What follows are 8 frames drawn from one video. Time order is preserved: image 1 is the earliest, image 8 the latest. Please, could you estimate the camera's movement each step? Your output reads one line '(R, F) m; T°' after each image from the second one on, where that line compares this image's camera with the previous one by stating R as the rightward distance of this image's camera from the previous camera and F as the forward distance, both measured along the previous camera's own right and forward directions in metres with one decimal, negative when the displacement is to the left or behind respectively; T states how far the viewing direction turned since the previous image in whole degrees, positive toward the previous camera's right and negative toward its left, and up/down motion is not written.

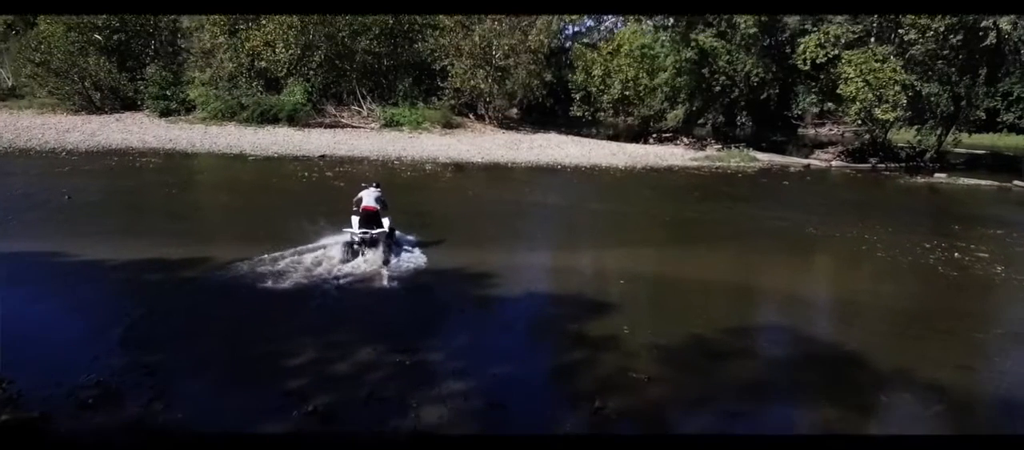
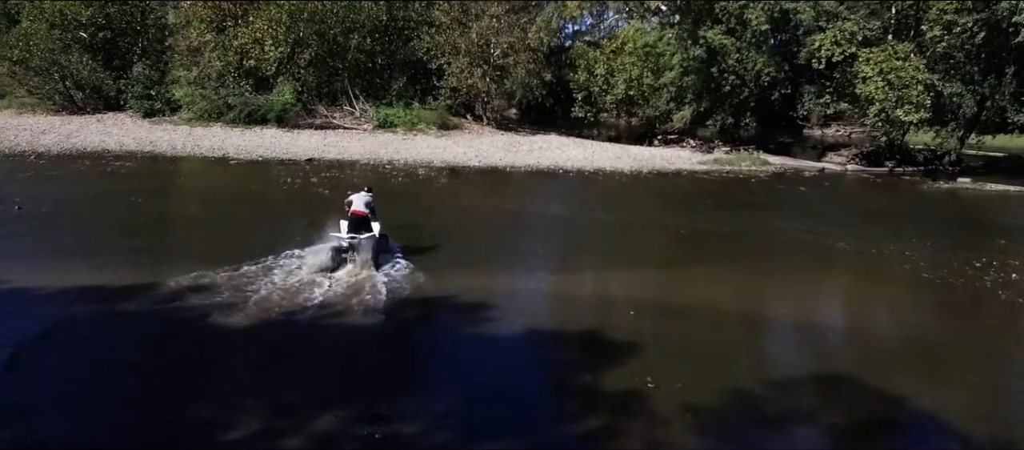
(0.0, +1.6) m; 0°
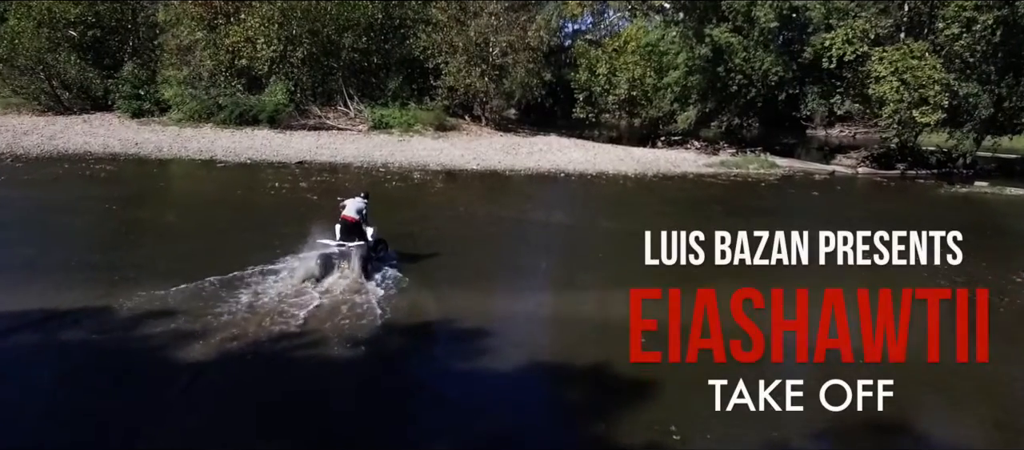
(0.0, +1.1) m; 0°
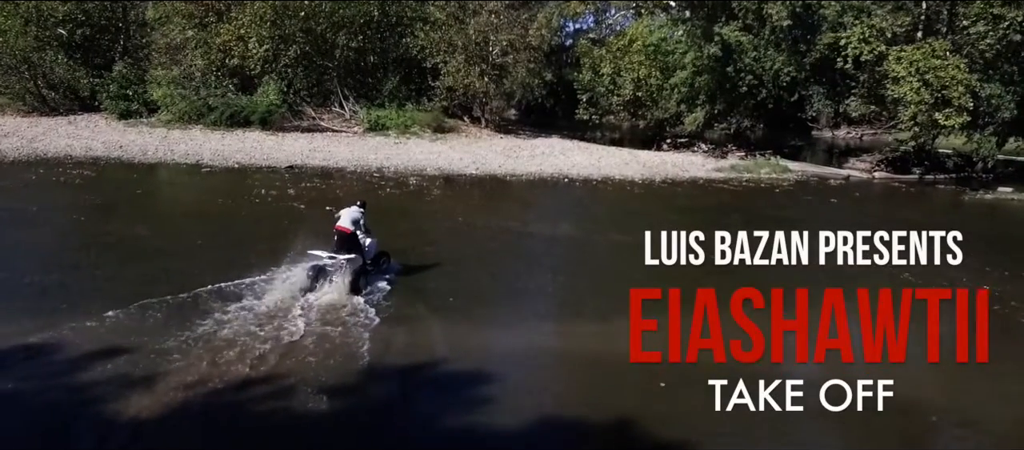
(0.0, +1.2) m; 0°
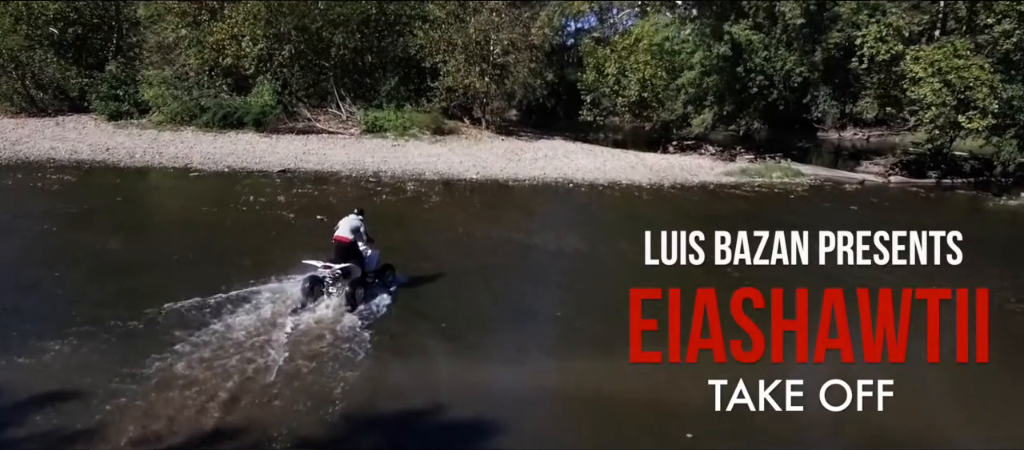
(-0.1, +1.0) m; 0°
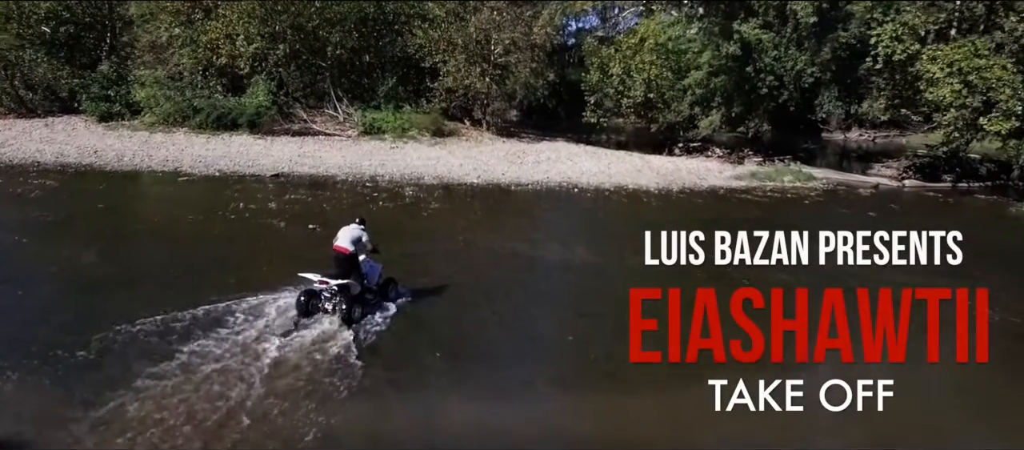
(-0.1, +0.9) m; 0°
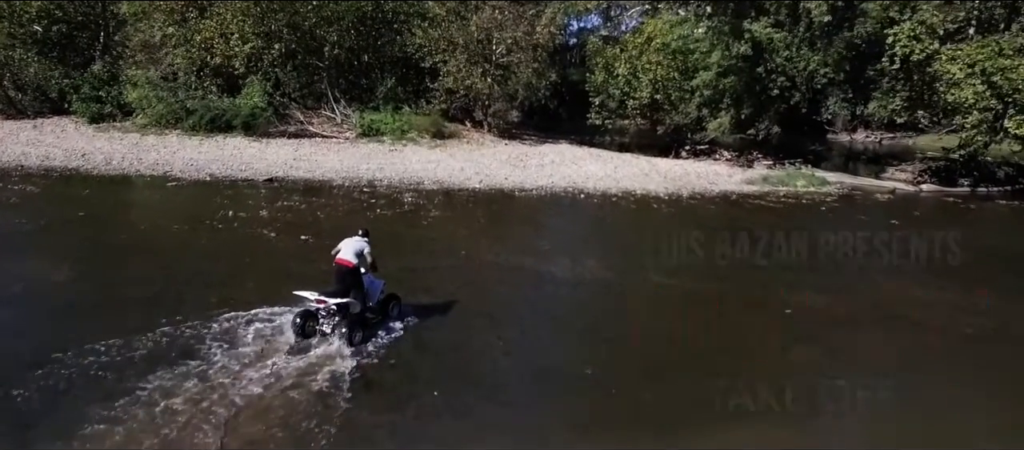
(-0.2, +0.9) m; 0°
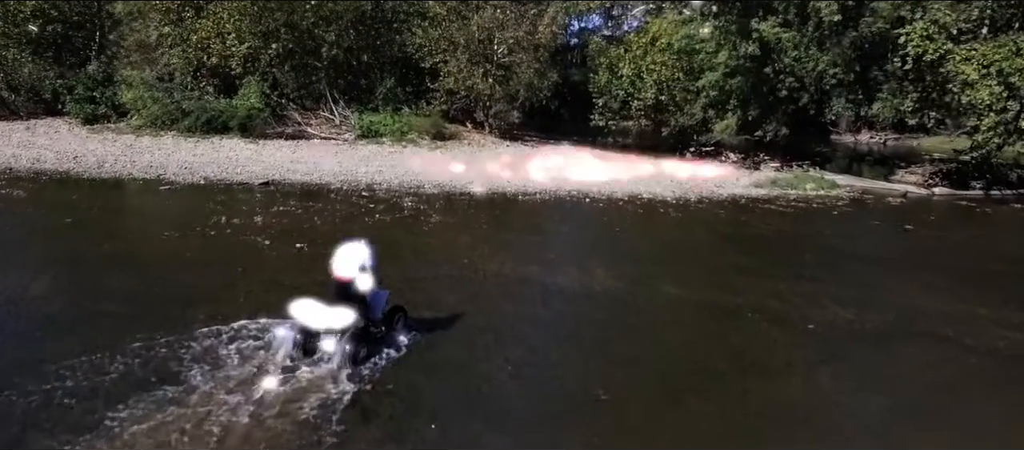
(-0.1, +0.6) m; 0°
